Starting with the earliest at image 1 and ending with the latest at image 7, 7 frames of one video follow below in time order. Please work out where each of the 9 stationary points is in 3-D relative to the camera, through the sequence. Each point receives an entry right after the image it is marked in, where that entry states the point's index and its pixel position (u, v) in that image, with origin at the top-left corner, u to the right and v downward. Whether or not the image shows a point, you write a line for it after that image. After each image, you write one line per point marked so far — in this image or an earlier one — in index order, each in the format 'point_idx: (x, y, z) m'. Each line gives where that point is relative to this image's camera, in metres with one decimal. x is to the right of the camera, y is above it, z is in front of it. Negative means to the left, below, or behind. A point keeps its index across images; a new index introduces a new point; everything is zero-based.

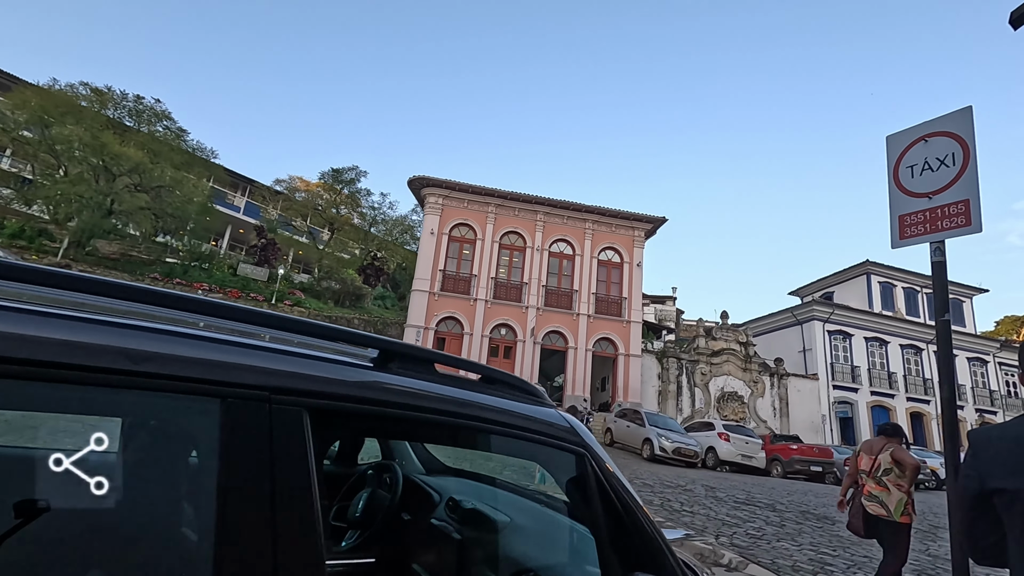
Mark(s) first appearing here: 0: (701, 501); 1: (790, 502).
0: (+3.2, -3.6, +9.1) m
1: (+5.1, -3.9, +9.7) m
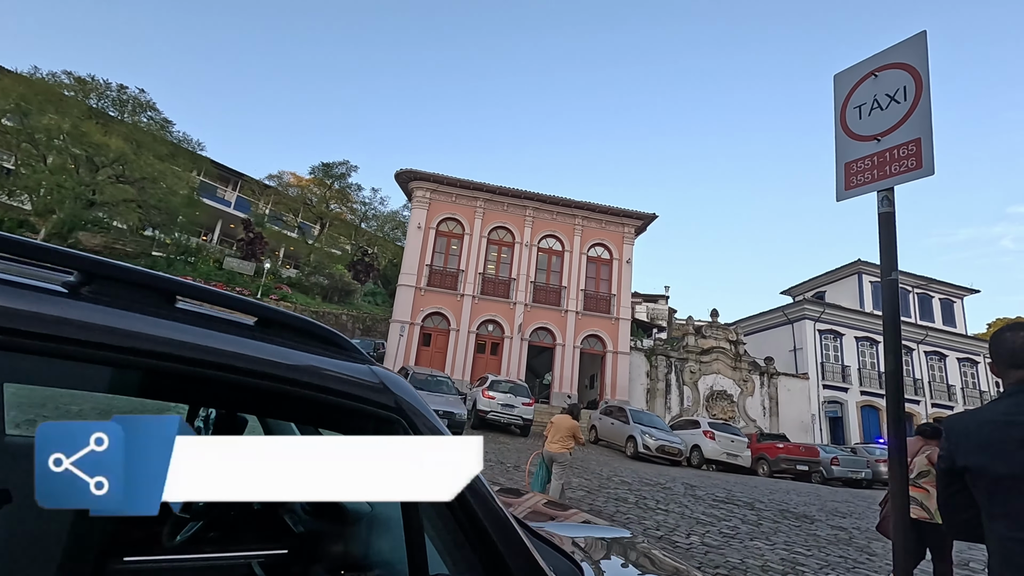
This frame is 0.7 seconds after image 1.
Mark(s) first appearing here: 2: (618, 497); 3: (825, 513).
0: (+2.7, -3.5, +8.8) m
1: (+4.6, -3.8, +9.4) m
2: (+1.6, -3.4, +8.5) m
3: (+5.1, -3.7, +8.8) m
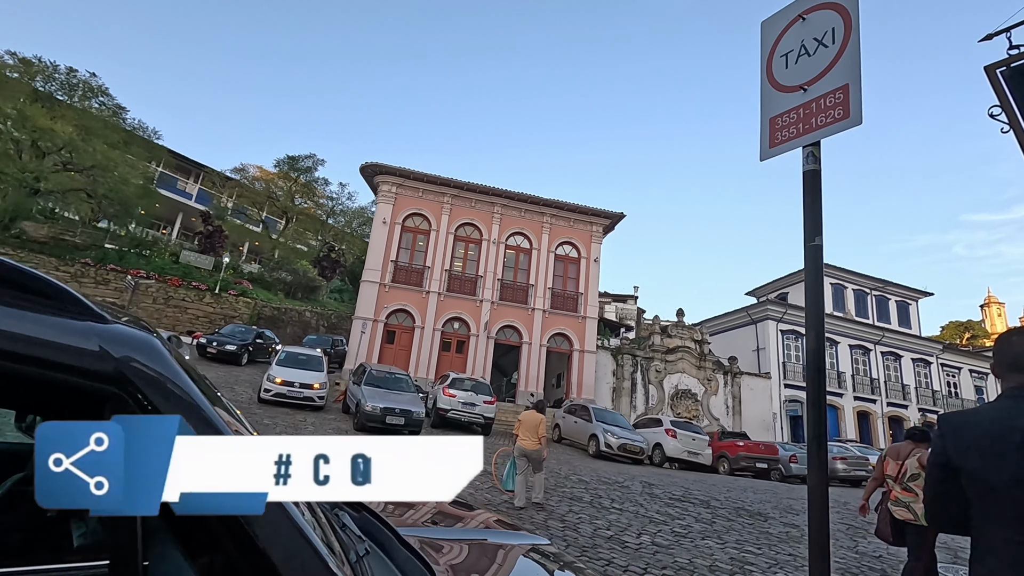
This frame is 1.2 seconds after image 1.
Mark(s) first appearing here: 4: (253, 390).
0: (+2.0, -3.4, +8.7) m
1: (+3.8, -3.7, +9.4) m
2: (+0.9, -3.3, +8.3) m
3: (+4.4, -3.7, +8.8) m
4: (-7.1, -2.8, +14.7) m
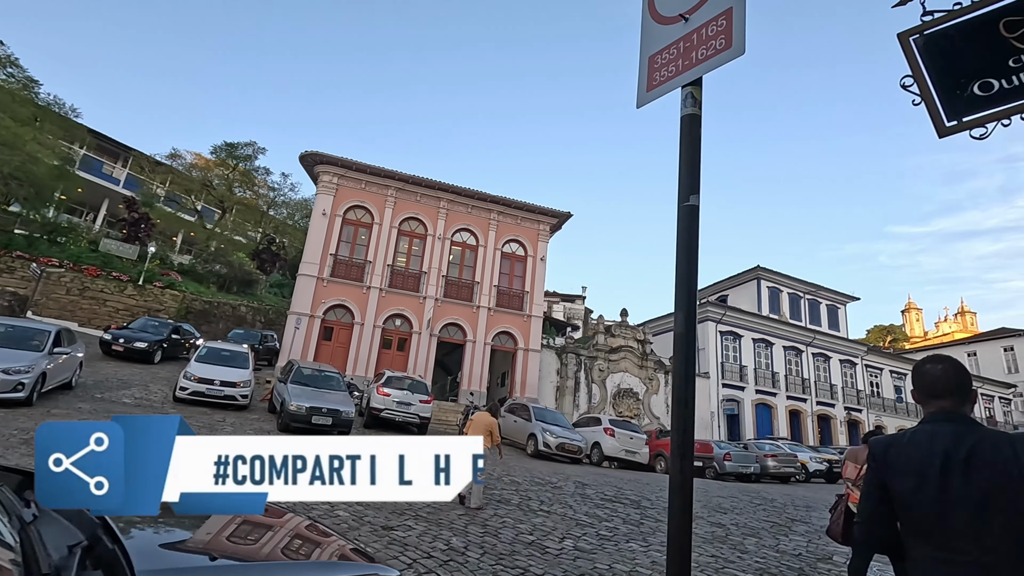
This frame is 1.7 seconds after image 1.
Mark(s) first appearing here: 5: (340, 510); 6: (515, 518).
0: (+0.8, -3.4, +8.5) m
1: (+2.5, -3.7, +9.3) m
2: (-0.2, -3.2, +8.0) m
3: (+3.2, -3.7, +8.8) m
4: (-8.8, -2.6, +13.6) m
5: (-2.0, -2.6, +6.2) m
6: (0.0, -3.0, +6.8) m
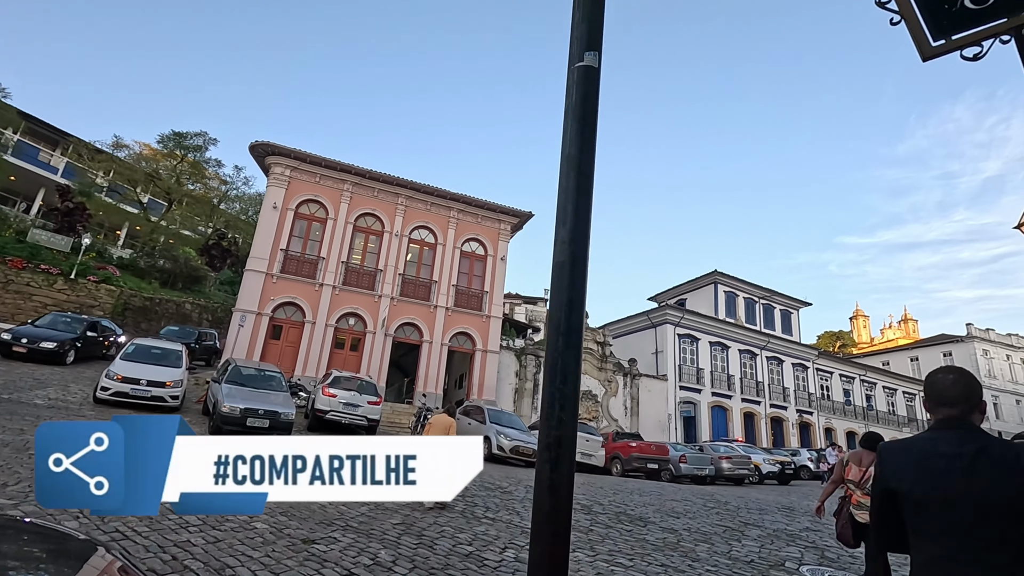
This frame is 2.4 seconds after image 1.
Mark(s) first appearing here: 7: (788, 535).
0: (0.0, -3.3, +8.0) m
1: (+1.7, -3.6, +9.0) m
2: (-1.0, -3.1, +7.5) m
3: (+2.3, -3.6, +8.5) m
4: (-9.9, -2.4, +12.5) m
5: (-2.7, -2.5, +5.6) m
6: (-0.7, -2.9, +6.4) m
7: (+4.1, -3.7, +8.0) m
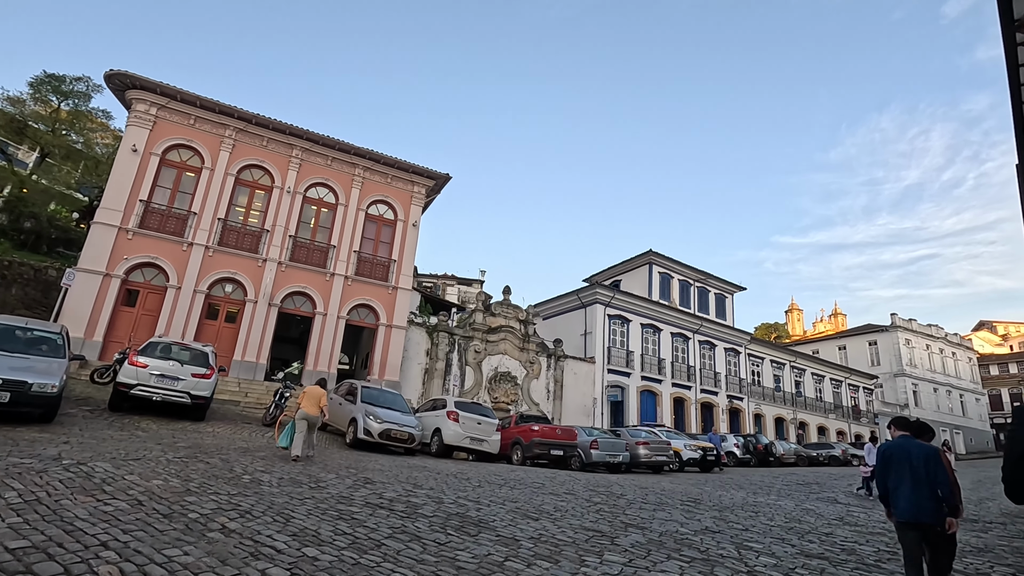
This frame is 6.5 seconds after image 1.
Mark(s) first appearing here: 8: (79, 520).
0: (-2.3, -2.3, +5.6) m
1: (-0.7, -2.7, +6.8) m
2: (-3.2, -2.1, +5.1) m
3: (0.0, -2.7, +6.4) m
4: (-12.5, -1.1, +9.2) m
5: (-4.7, -1.5, +3.0) m
6: (-2.8, -1.9, +3.9) m
7: (+1.8, -2.9, +6.0) m
8: (-3.7, -2.0, +4.5) m
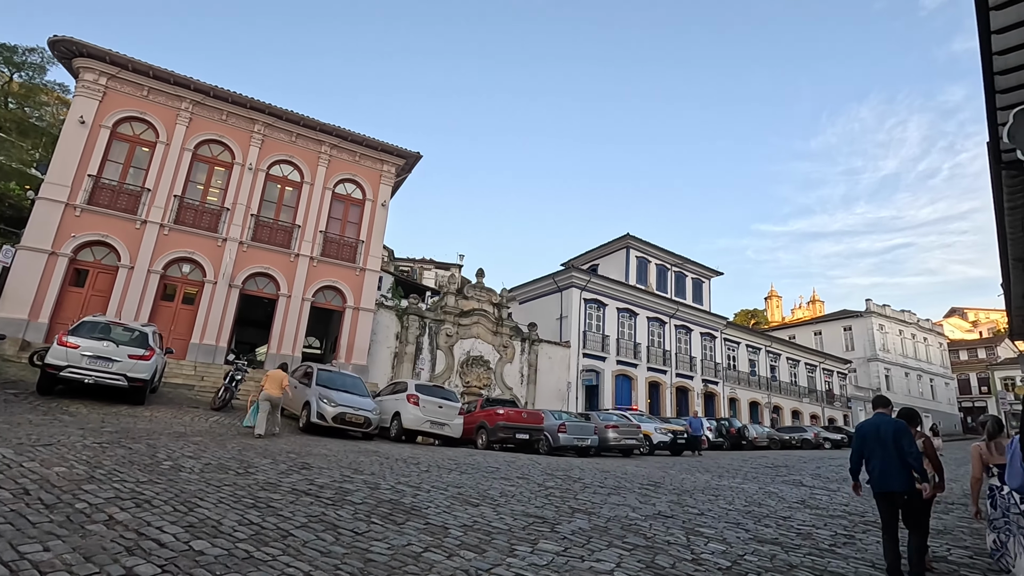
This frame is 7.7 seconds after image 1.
0: (-2.9, -2.0, +5.2) m
1: (-1.4, -2.4, +6.3) m
2: (-3.9, -1.8, +4.6) m
3: (-0.7, -2.4, +6.0) m
4: (-13.3, -0.7, +8.4) m
5: (-5.3, -1.3, +2.4) m
6: (-3.4, -1.7, +3.4) m
7: (+1.2, -2.6, +5.7) m
8: (-4.3, -1.7, +4.0) m
